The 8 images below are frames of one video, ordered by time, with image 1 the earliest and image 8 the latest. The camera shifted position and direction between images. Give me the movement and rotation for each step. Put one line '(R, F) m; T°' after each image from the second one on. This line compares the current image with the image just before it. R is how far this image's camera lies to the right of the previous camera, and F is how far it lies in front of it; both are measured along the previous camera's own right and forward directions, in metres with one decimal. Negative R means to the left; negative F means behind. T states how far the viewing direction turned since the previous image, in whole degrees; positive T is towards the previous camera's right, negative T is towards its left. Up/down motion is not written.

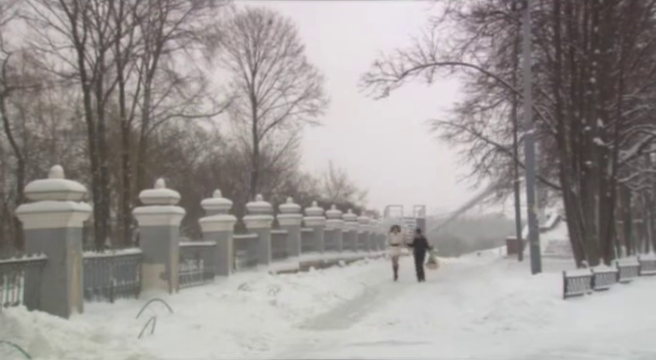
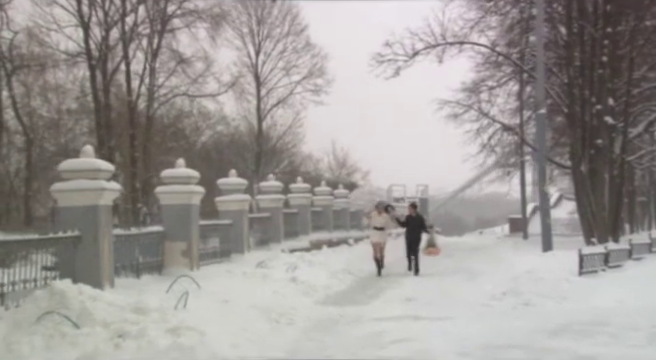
(-0.3, -0.3) m; 0°
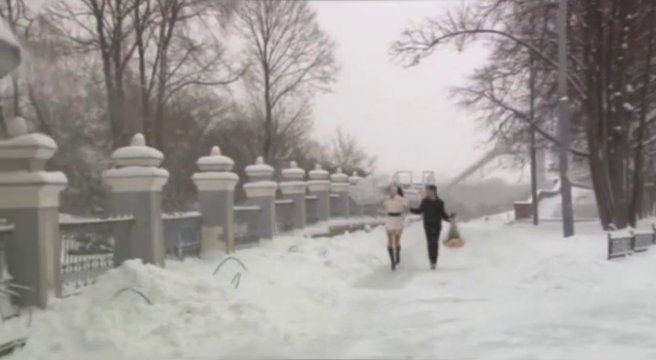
(-0.5, -0.6) m; 0°
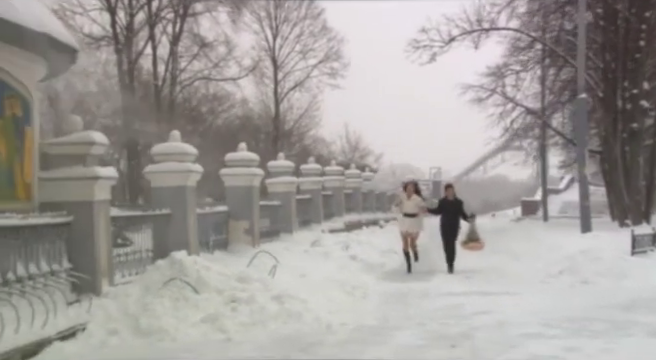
(-0.4, -0.4) m; 0°
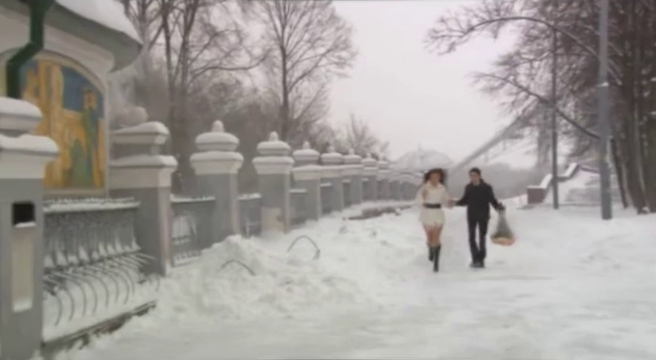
(-0.5, -0.5) m; 0°
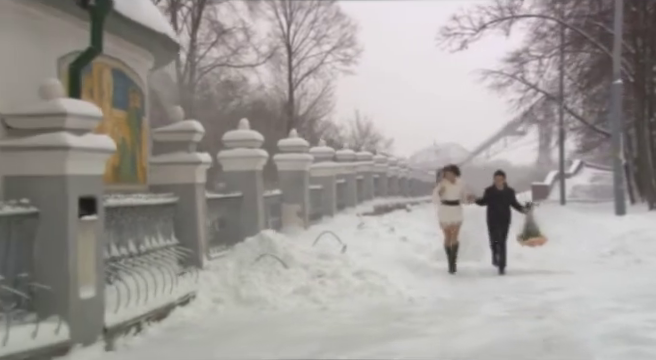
(-0.3, -0.3) m; 0°
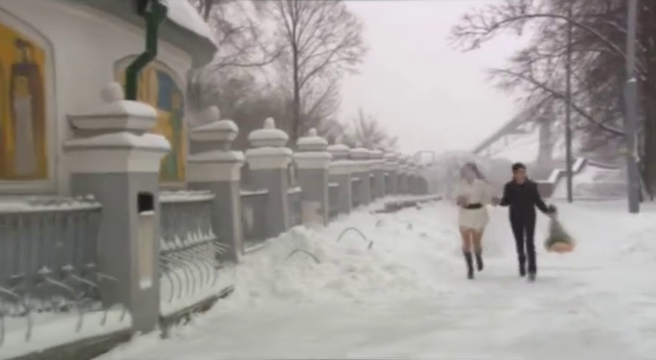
(-0.3, -0.3) m; 0°
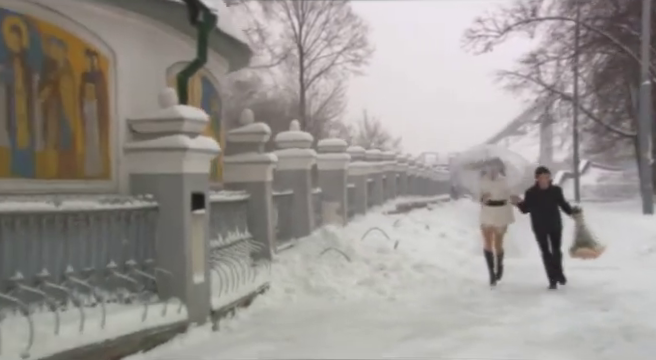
(-0.4, -0.3) m; 0°
